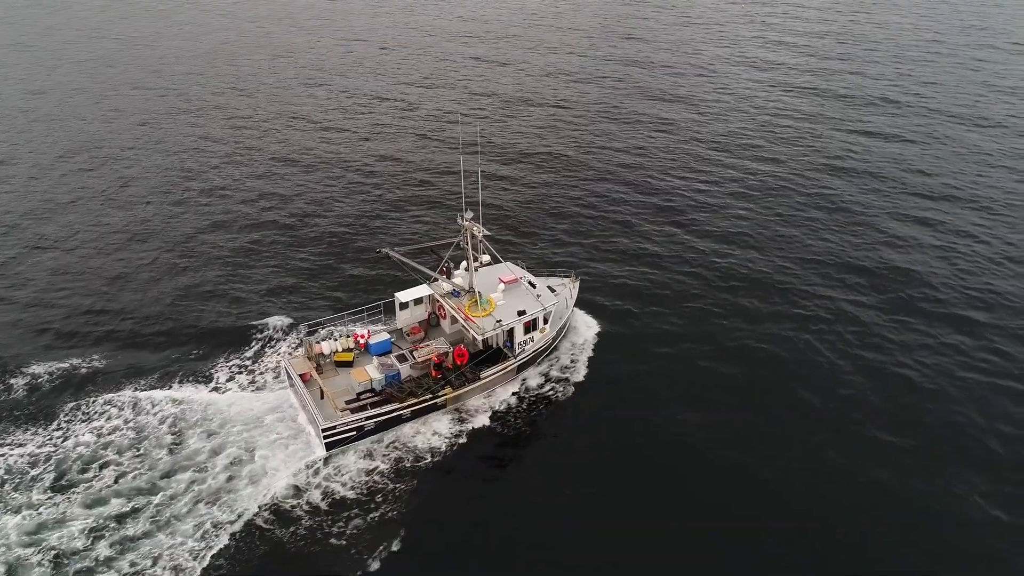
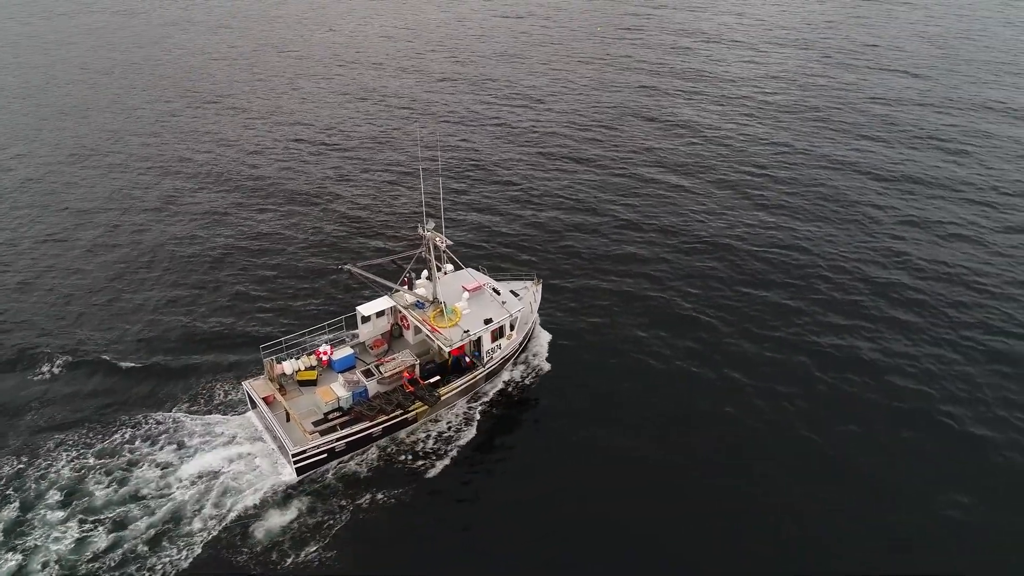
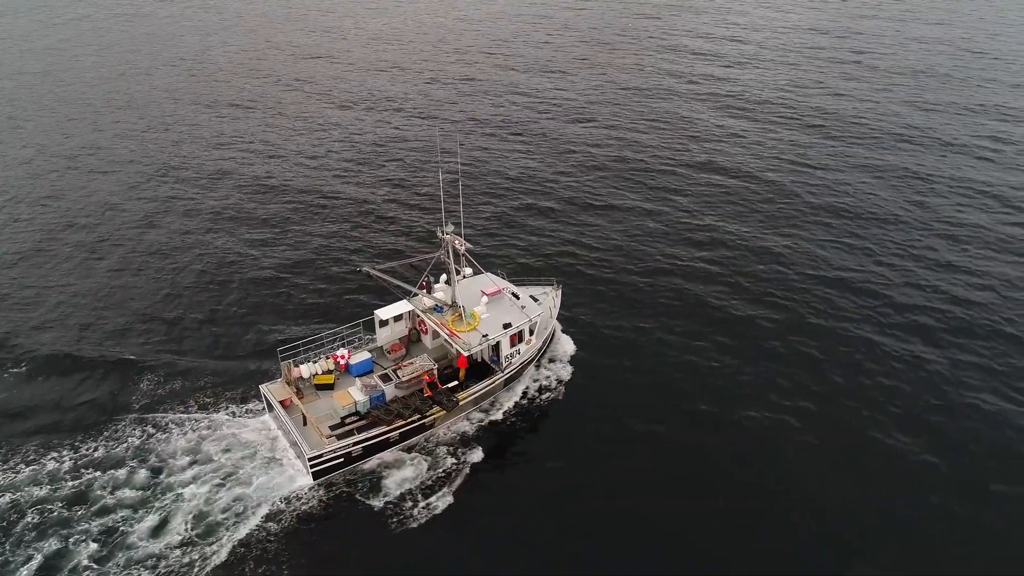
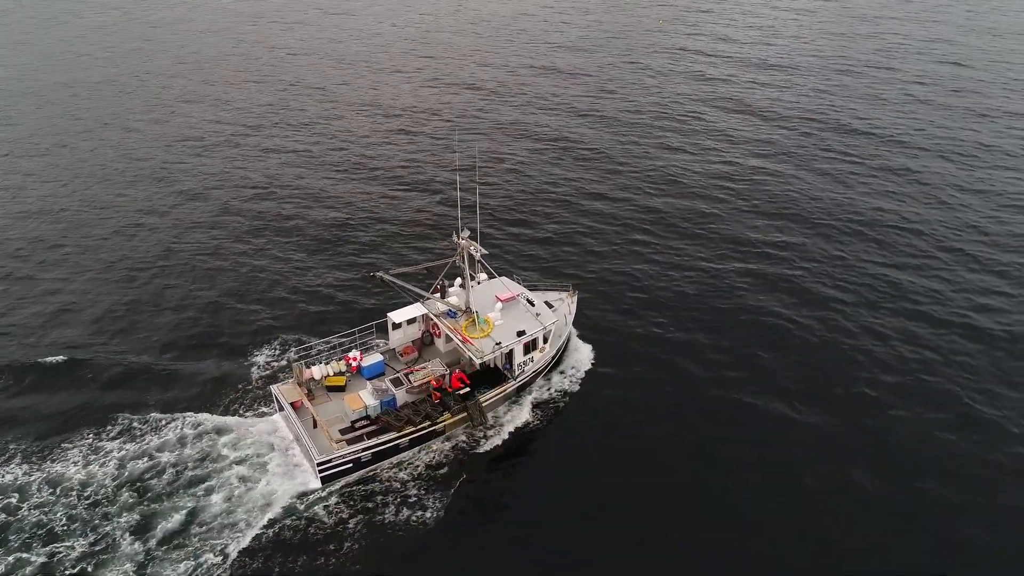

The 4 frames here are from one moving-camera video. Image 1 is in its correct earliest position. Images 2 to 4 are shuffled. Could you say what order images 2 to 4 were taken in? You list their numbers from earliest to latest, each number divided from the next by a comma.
4, 3, 2
